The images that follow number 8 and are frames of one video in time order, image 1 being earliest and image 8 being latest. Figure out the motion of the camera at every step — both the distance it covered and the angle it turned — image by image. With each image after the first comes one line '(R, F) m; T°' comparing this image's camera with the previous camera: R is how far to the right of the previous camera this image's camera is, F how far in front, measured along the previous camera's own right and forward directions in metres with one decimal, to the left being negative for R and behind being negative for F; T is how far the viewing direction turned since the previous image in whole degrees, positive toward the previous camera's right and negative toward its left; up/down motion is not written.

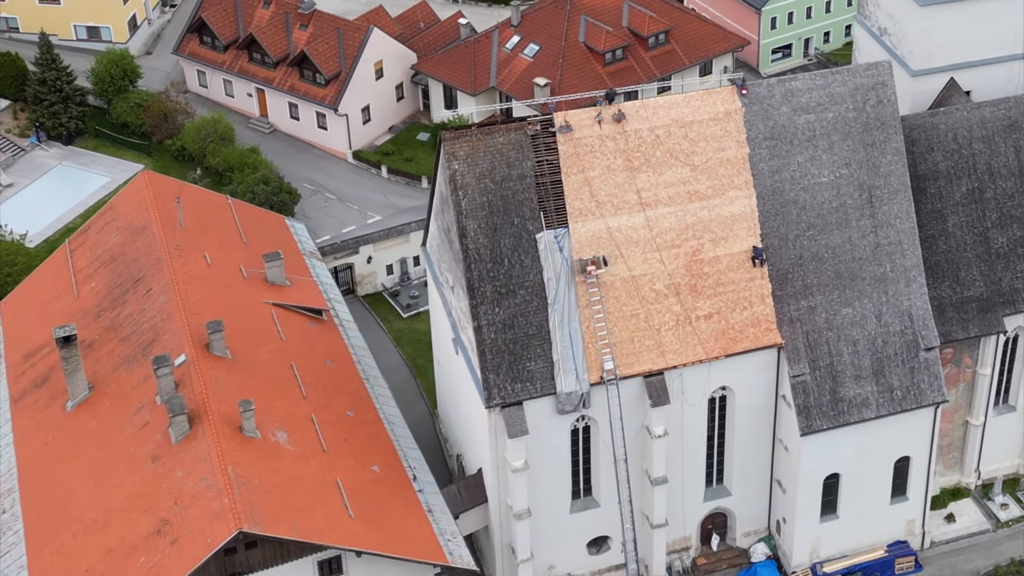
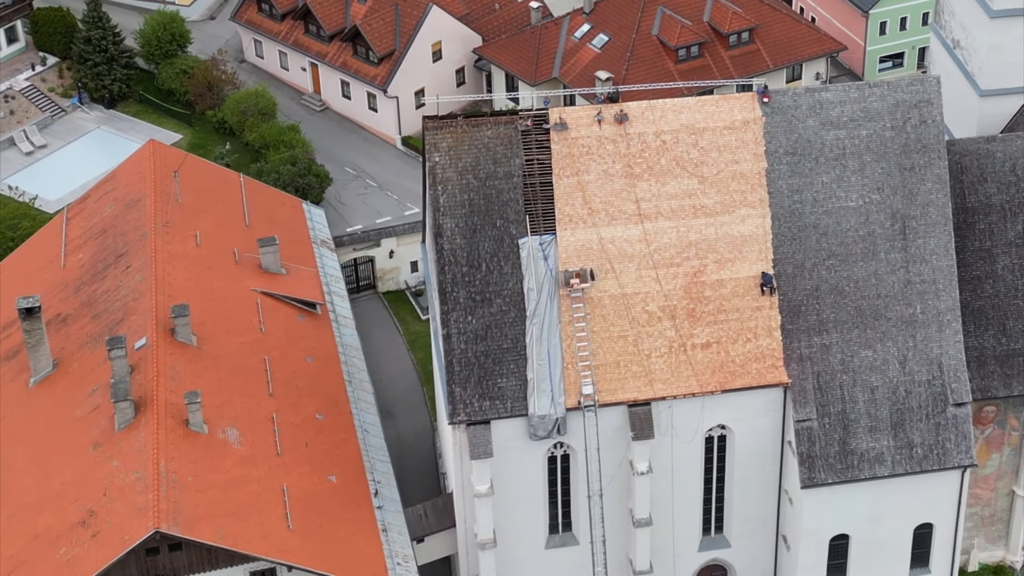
(+6.2, +5.2) m; -7°
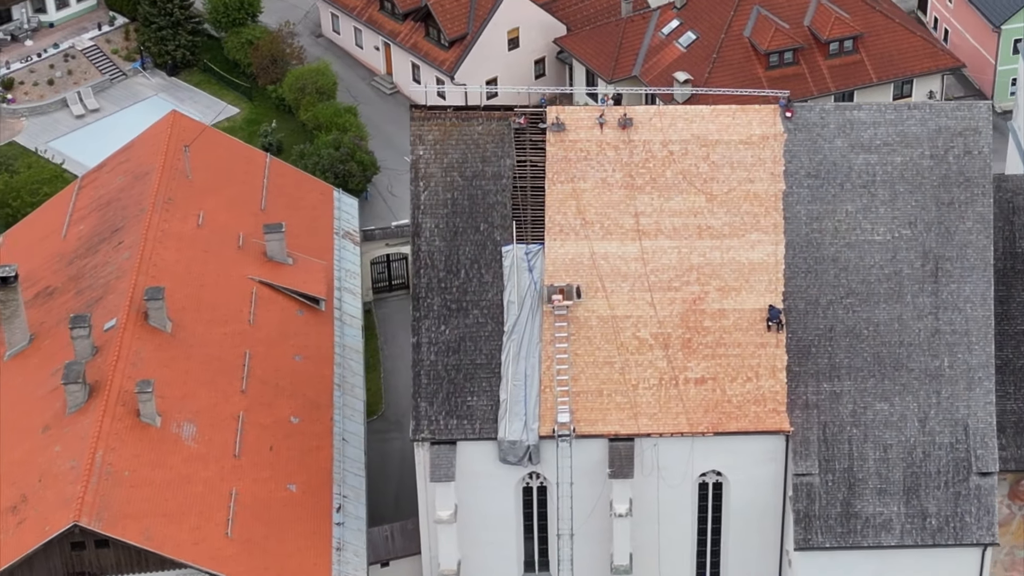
(+5.6, +4.6) m; -7°
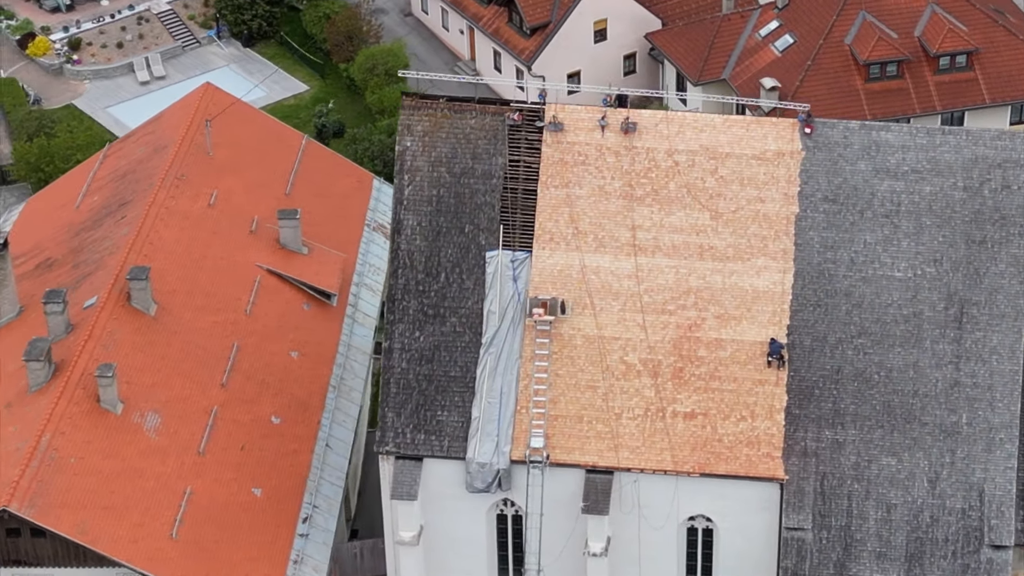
(+4.9, +3.7) m; -7°
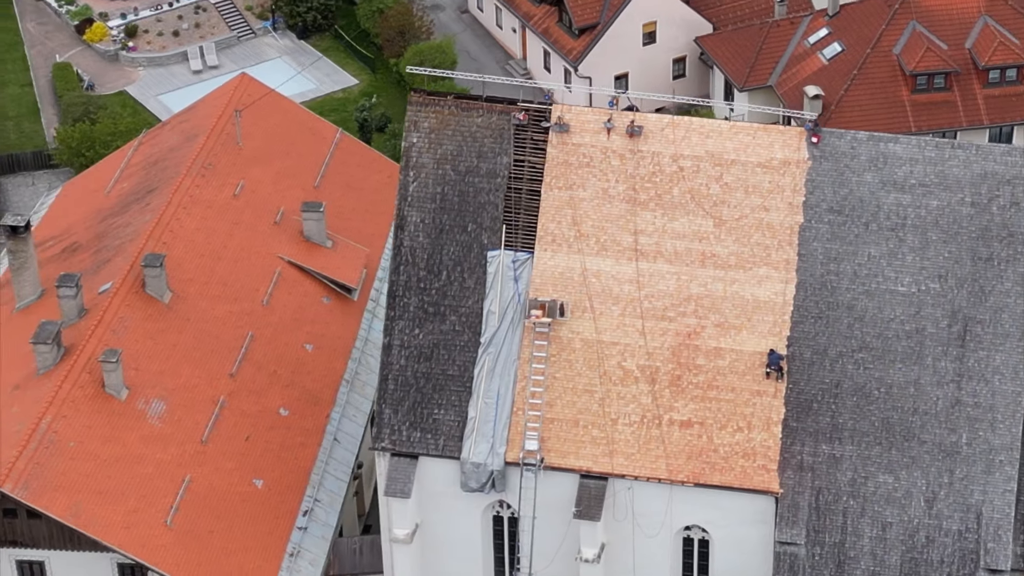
(+2.3, +0.3) m; -3°
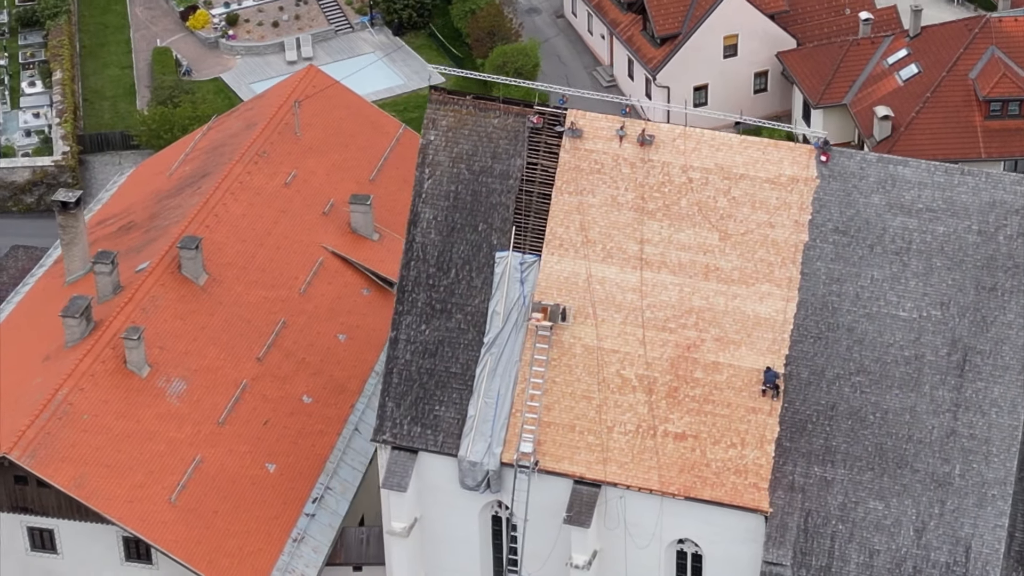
(+3.7, 0.0) m; -6°
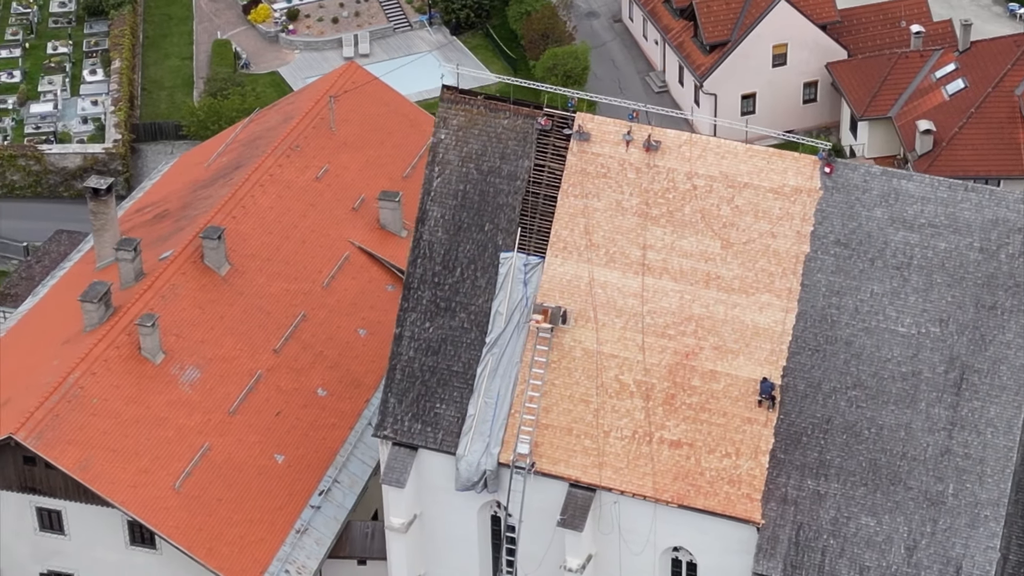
(+2.2, 0.0) m; -3°
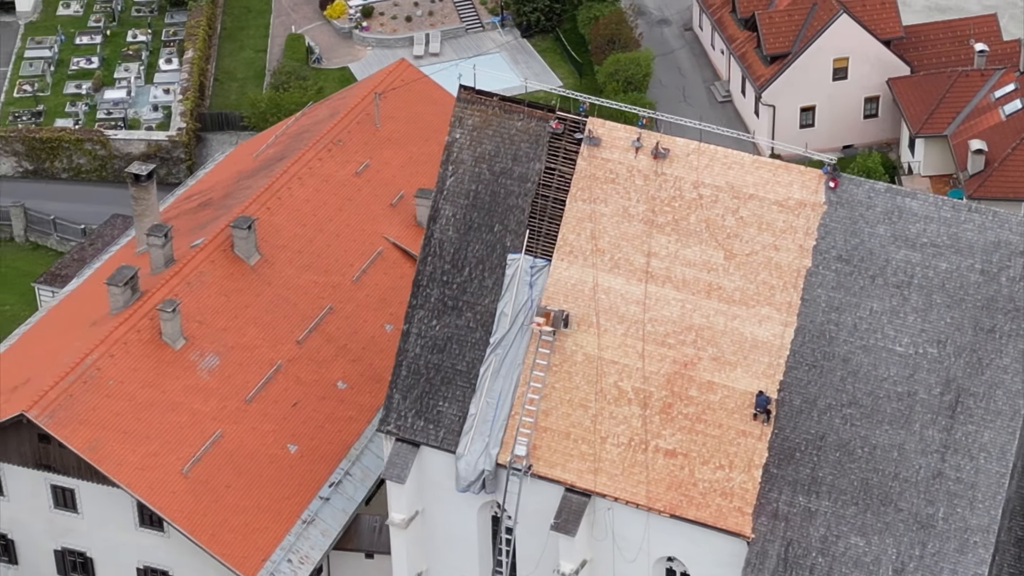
(+2.7, 0.0) m; -4°
